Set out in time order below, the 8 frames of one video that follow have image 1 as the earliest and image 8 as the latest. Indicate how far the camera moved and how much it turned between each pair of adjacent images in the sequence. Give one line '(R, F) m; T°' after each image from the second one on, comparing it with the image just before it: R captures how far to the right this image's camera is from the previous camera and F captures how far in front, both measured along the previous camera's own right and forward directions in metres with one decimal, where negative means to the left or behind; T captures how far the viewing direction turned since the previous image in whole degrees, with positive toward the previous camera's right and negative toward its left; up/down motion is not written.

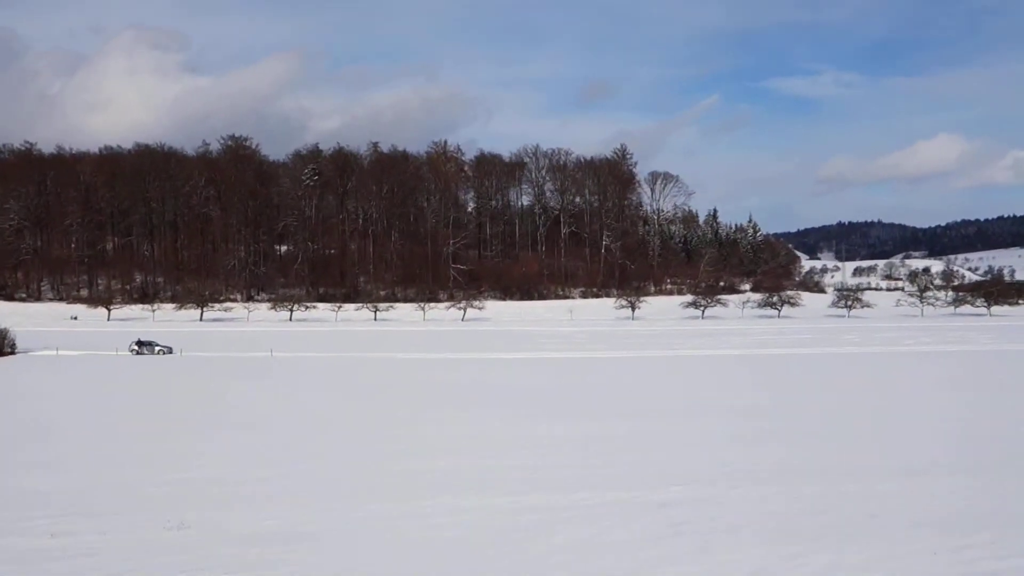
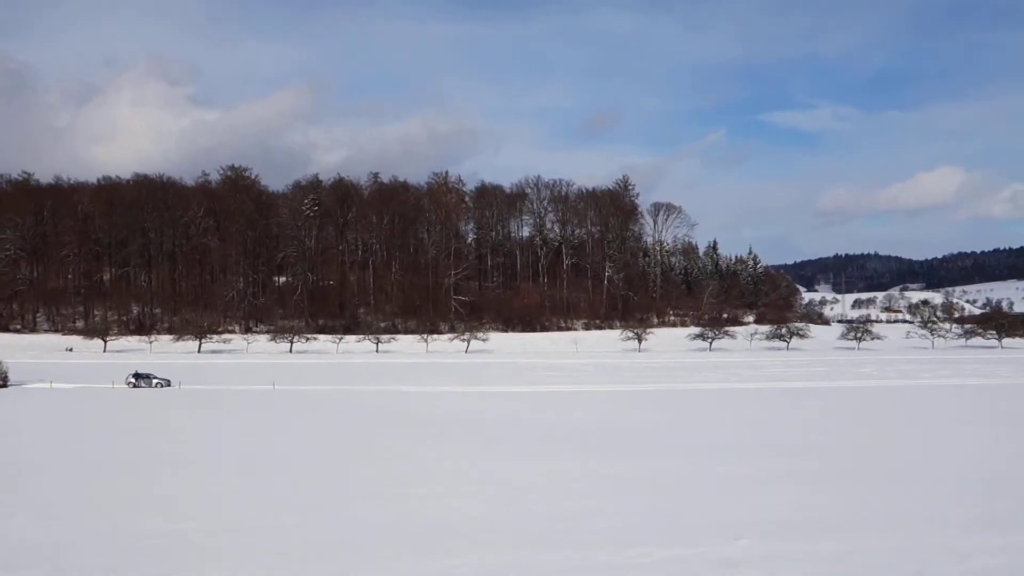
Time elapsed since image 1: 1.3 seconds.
(-0.5, +0.7) m; 0°
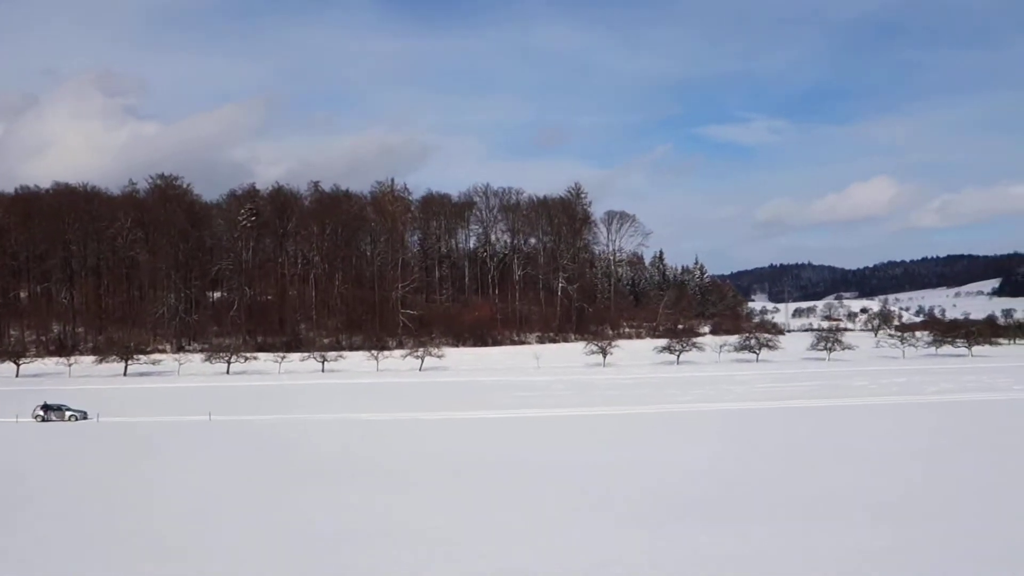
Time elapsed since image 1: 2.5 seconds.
(-1.1, +3.1) m; +5°
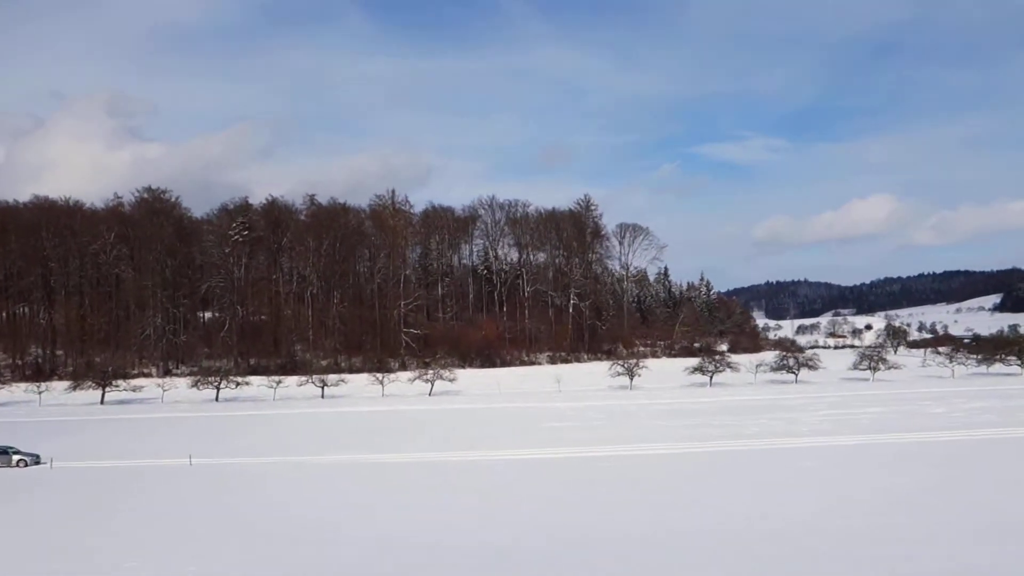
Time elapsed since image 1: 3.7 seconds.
(-1.6, +4.3) m; +1°
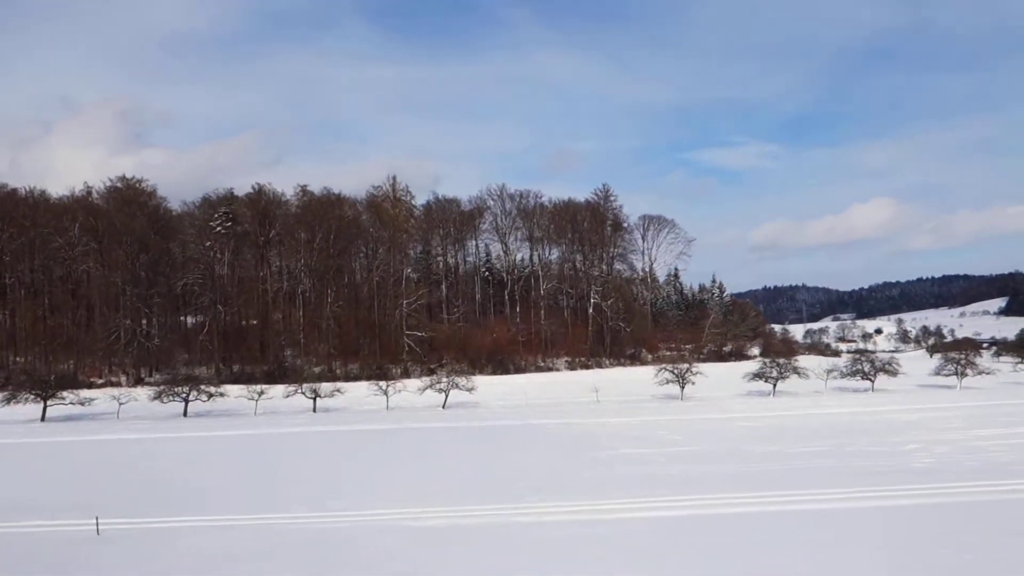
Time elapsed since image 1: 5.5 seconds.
(-2.0, +7.3) m; +1°
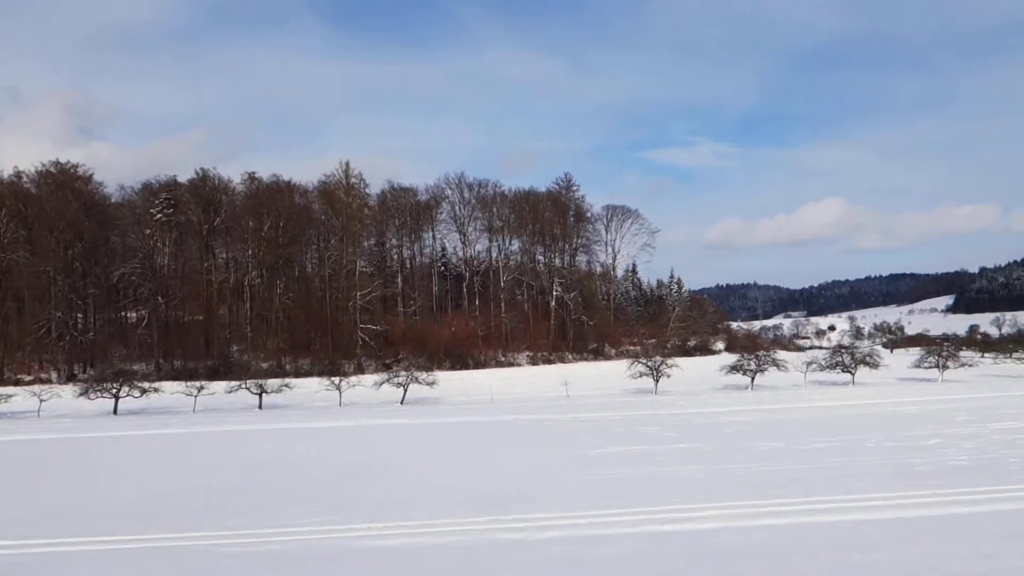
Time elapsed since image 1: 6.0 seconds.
(-0.4, +2.6) m; +4°
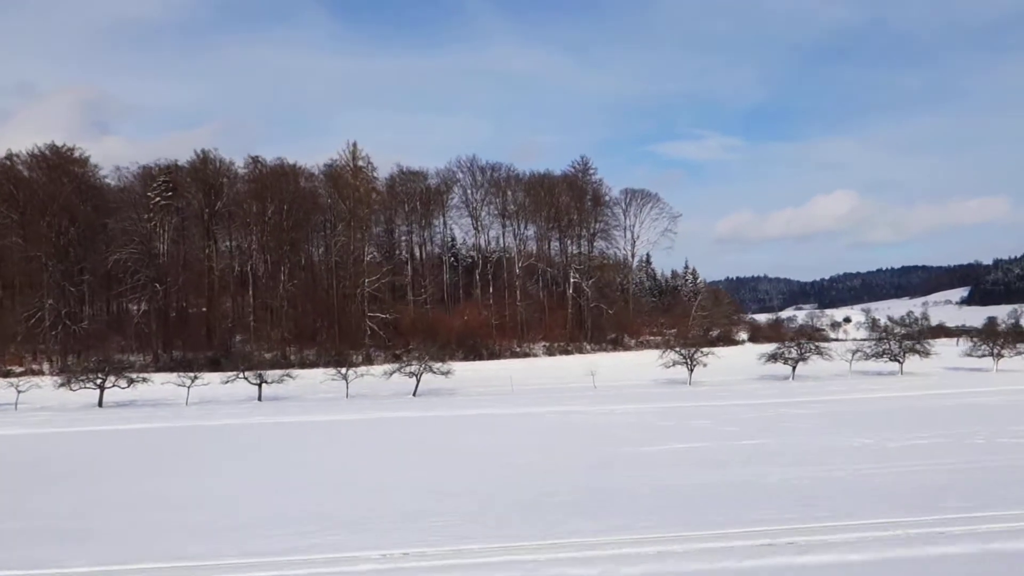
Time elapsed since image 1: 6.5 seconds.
(-0.7, +2.9) m; -1°
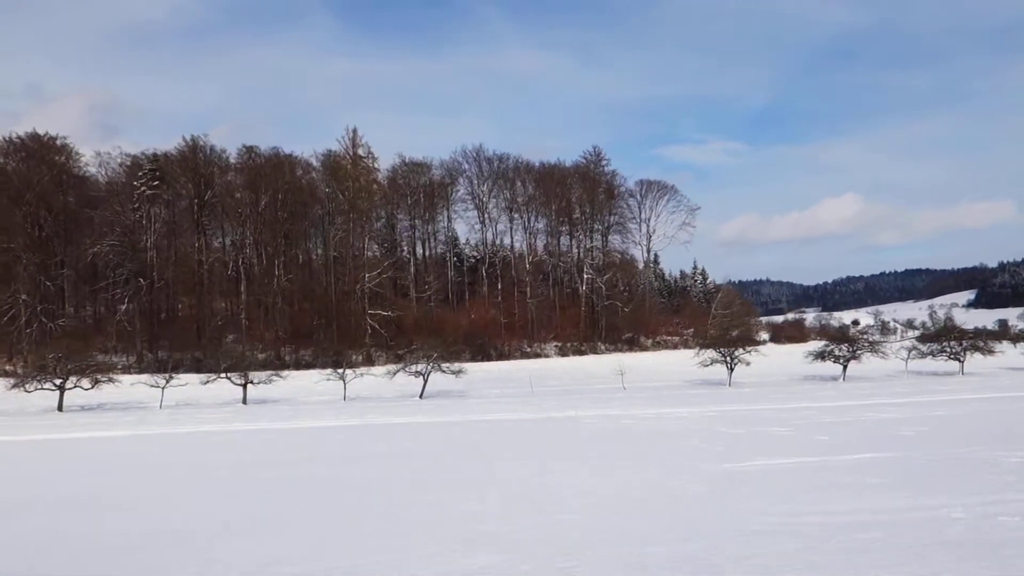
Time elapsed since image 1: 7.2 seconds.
(-0.8, +3.7) m; 0°
